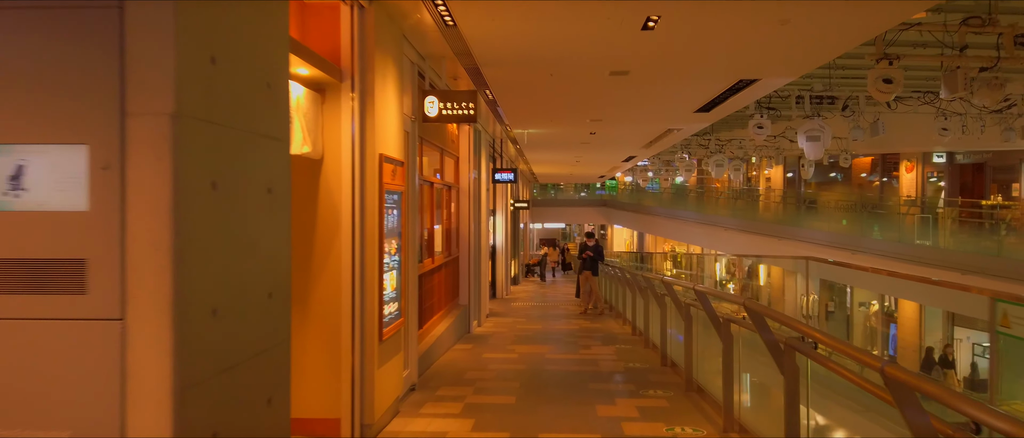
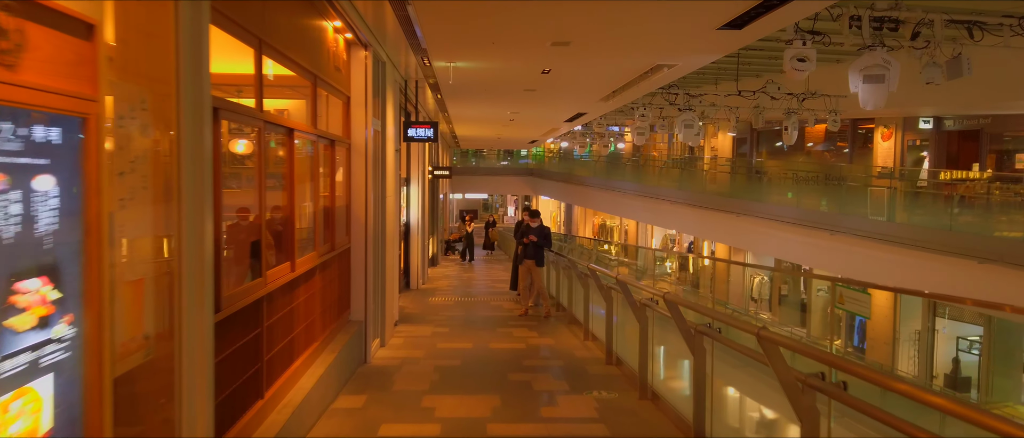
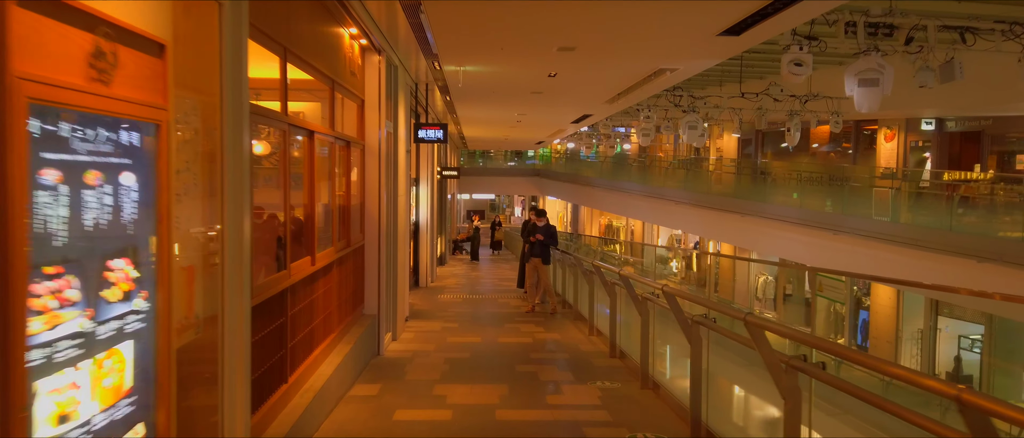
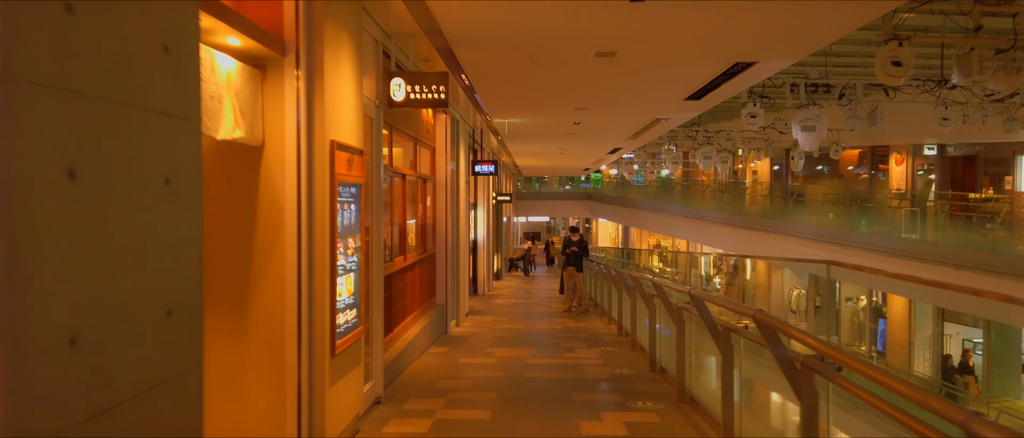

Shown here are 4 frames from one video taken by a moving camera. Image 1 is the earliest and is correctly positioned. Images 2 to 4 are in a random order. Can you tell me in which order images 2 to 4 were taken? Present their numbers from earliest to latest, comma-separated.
4, 3, 2
